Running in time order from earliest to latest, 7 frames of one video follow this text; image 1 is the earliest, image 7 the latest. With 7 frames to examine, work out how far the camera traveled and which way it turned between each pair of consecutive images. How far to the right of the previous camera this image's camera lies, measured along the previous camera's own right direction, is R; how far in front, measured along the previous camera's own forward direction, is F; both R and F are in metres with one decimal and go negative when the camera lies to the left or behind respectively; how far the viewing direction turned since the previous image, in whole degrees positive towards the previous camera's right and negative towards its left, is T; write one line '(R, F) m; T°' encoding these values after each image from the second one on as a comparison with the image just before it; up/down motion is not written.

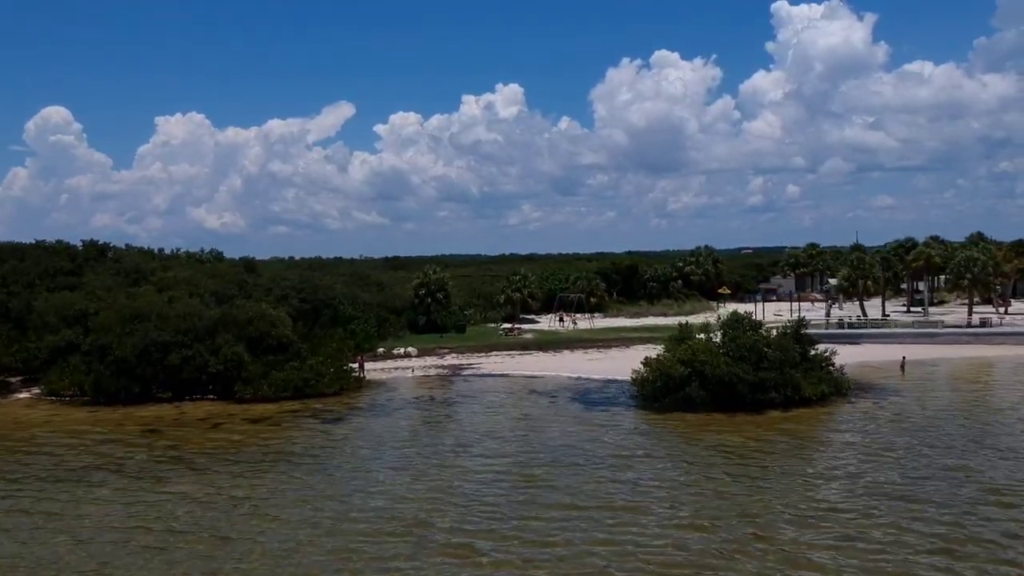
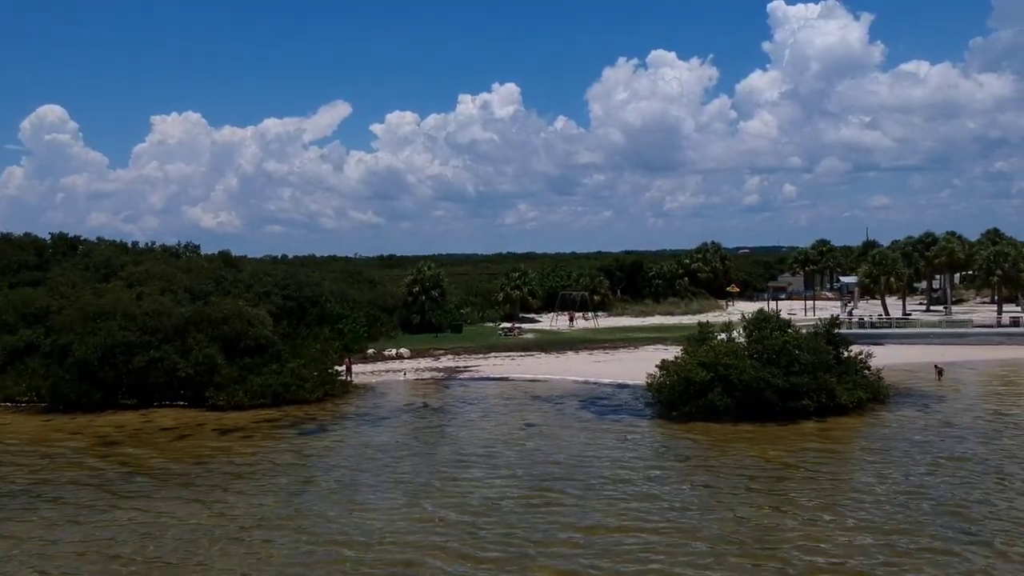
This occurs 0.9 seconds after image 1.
(-0.2, +3.5) m; 0°
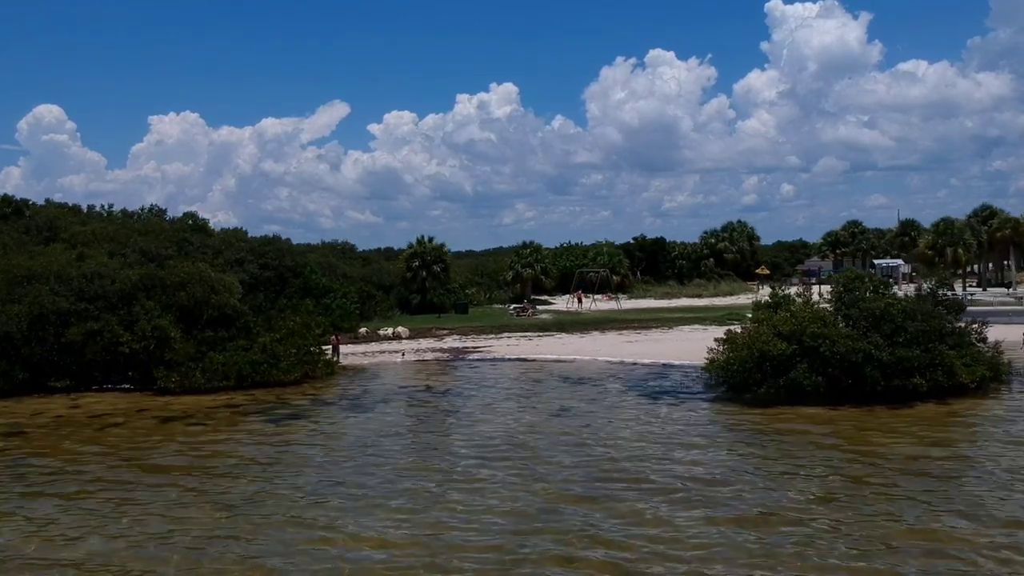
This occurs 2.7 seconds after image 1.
(-0.7, +6.6) m; 0°
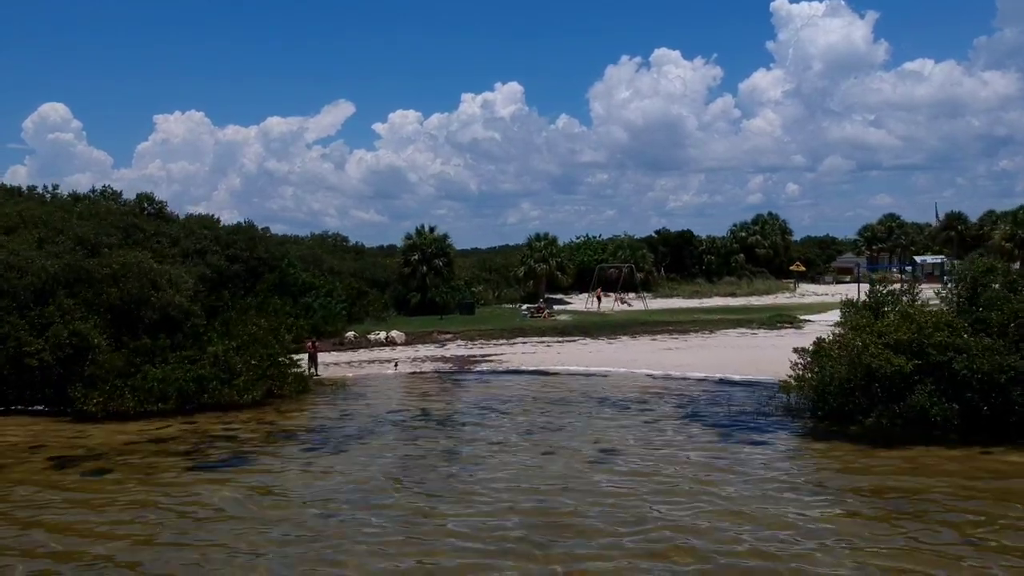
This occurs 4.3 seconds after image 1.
(-0.3, +6.1) m; 0°
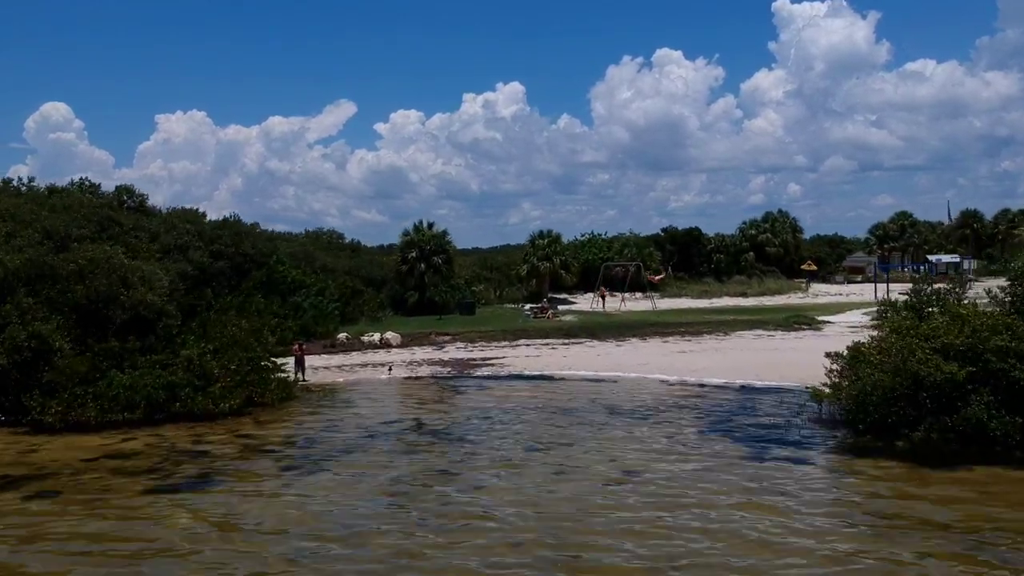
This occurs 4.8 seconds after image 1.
(0.0, +2.0) m; 0°
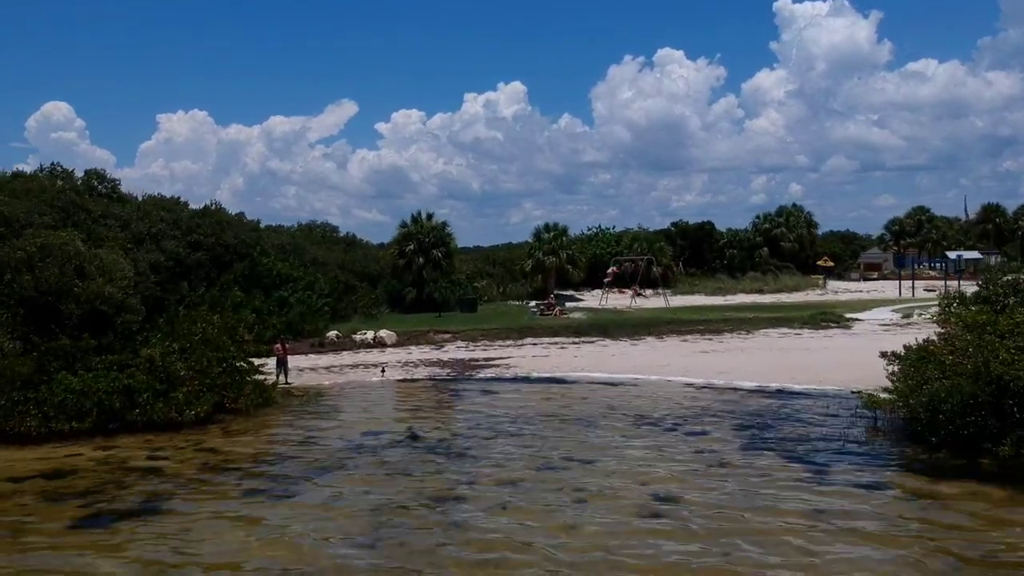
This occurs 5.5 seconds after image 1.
(-0.1, +2.5) m; 0°
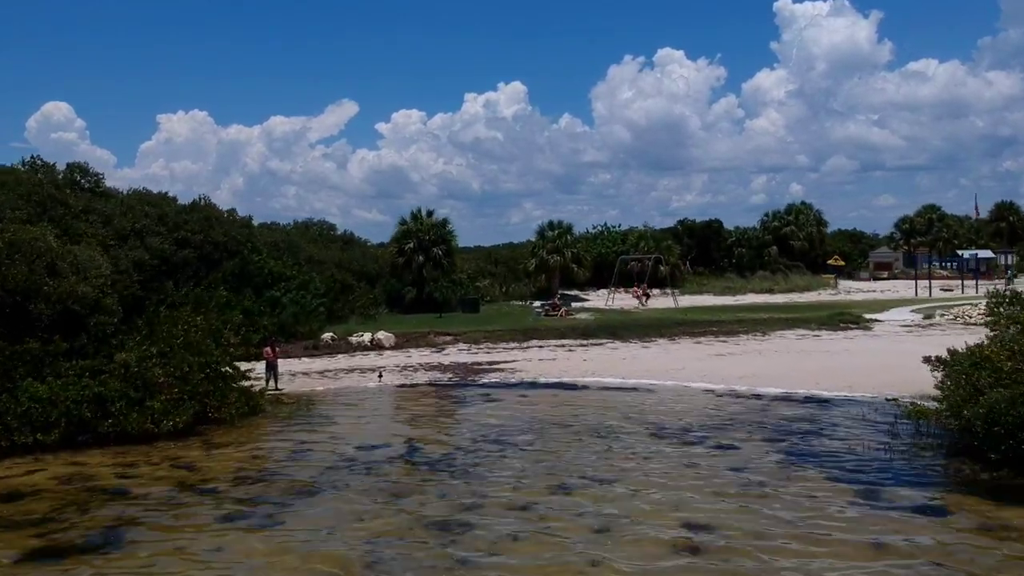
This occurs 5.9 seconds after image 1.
(-0.1, +1.5) m; 0°
